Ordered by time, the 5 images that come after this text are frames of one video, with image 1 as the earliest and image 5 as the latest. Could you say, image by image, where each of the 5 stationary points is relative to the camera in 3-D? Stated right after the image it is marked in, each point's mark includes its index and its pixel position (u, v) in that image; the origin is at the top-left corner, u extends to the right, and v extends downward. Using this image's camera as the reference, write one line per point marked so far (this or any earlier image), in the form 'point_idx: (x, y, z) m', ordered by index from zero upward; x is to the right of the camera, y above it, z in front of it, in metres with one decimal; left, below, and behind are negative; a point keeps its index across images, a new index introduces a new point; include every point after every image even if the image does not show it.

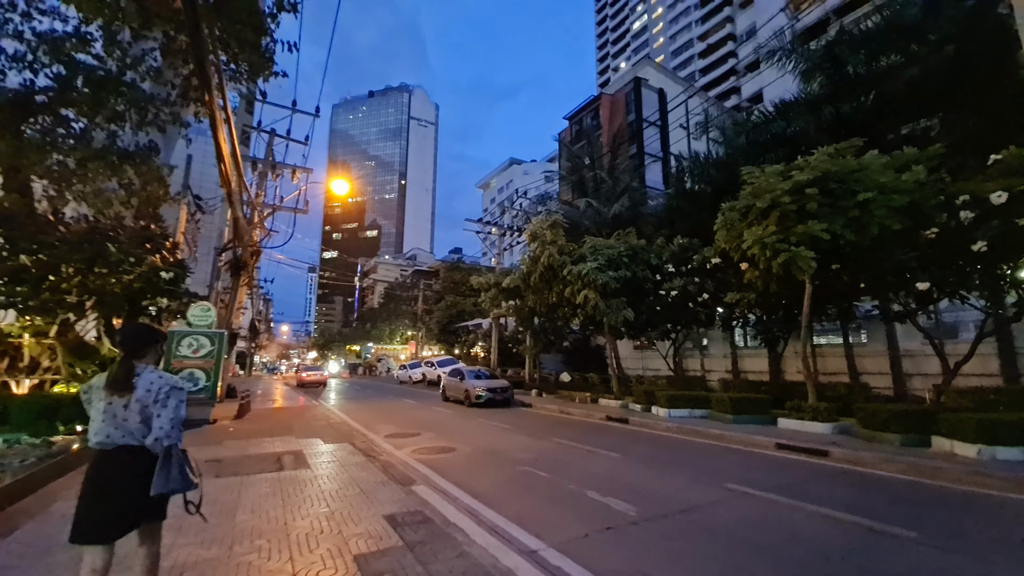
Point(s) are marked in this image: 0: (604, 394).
0: (+3.8, -4.3, +18.3) m
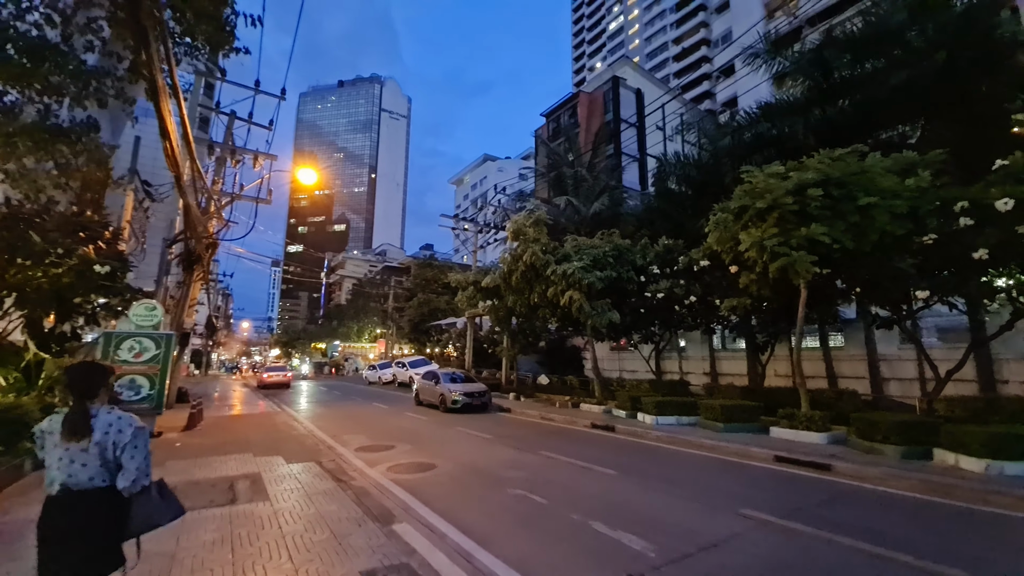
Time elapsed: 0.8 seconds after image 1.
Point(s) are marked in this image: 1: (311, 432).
0: (+2.9, -4.4, +17.7) m
1: (-5.2, -3.7, +11.6) m
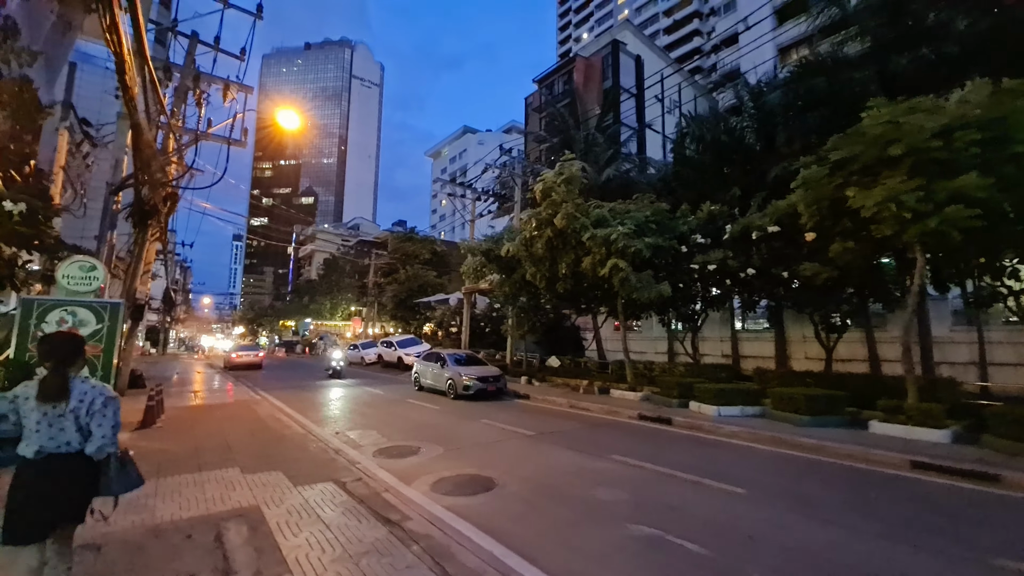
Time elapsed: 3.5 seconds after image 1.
0: (+3.5, -3.4, +15.8) m
1: (-4.1, -2.9, +9.1) m
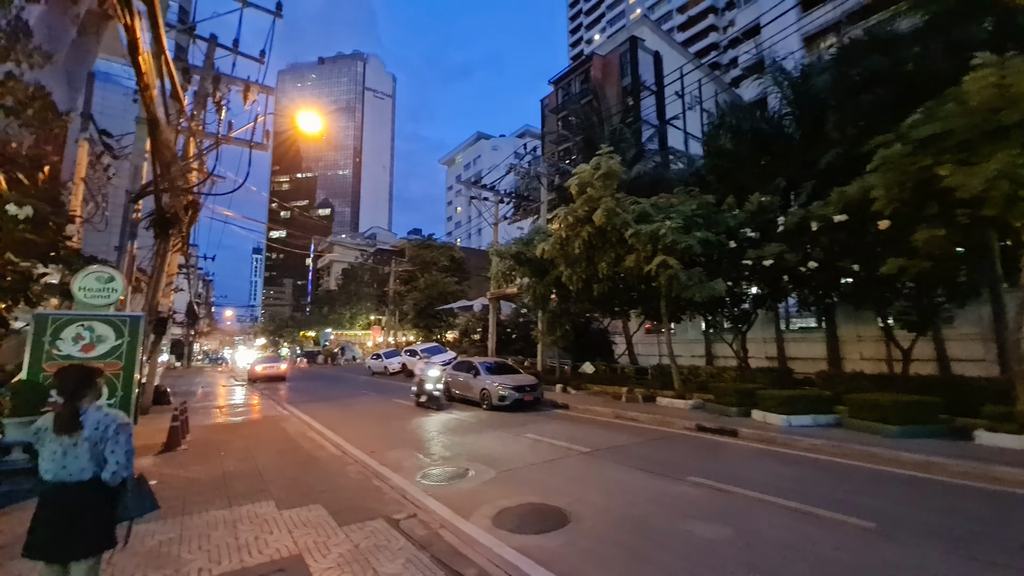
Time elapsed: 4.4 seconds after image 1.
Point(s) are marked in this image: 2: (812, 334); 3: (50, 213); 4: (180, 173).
0: (+4.8, -3.4, +14.7) m
1: (-3.1, -3.0, +8.3) m
2: (+12.3, -1.9, +18.3) m
3: (-8.2, +1.3, +8.0) m
4: (-7.9, +2.7, +10.6) m
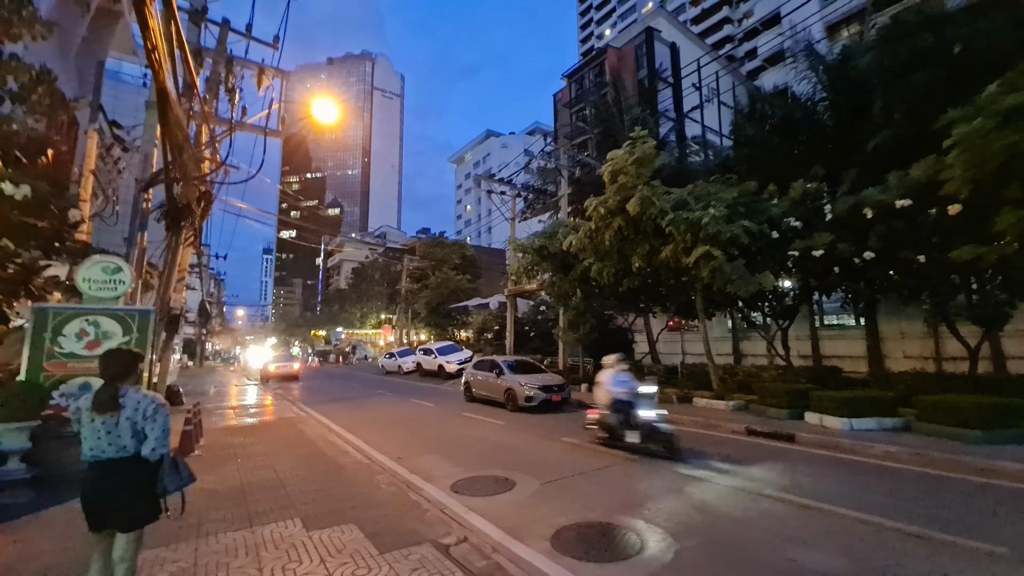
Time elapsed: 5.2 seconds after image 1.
0: (+5.6, -3.2, +13.9) m
1: (-2.4, -2.9, +7.6) m
2: (+13.2, -1.7, +17.4) m
3: (-7.6, +1.4, +7.4) m
4: (-7.2, +2.9, +10.0) m
